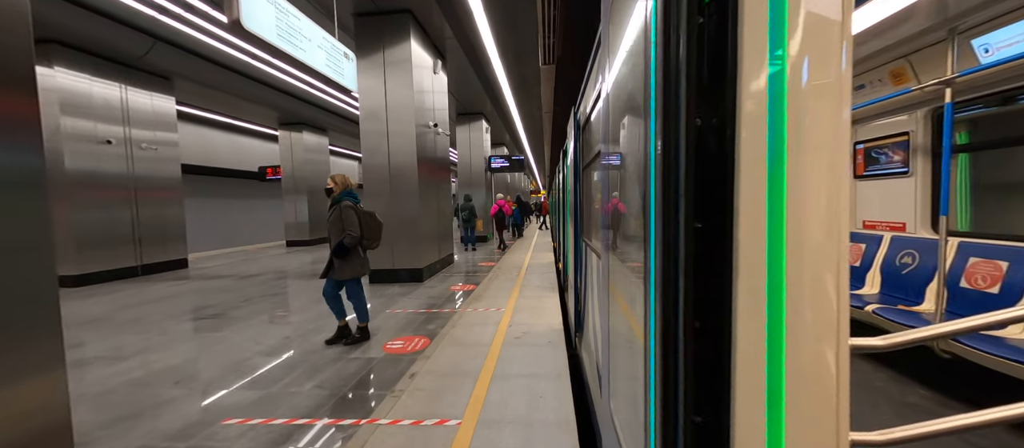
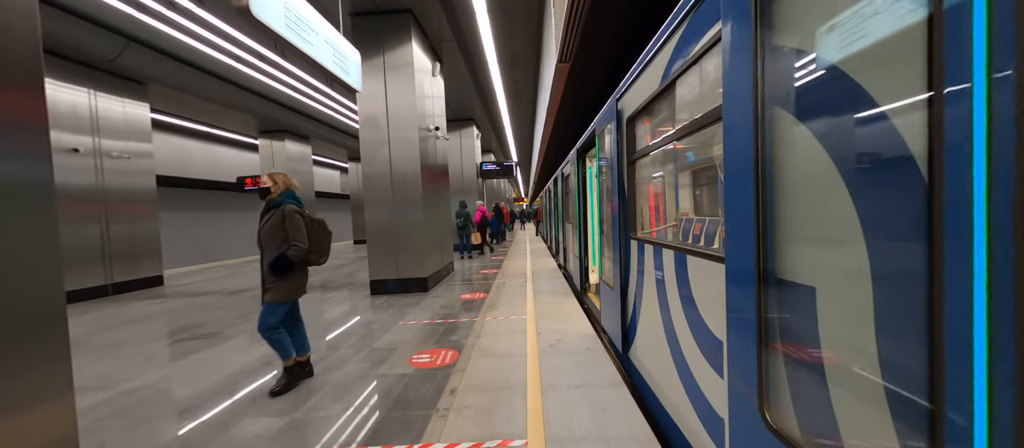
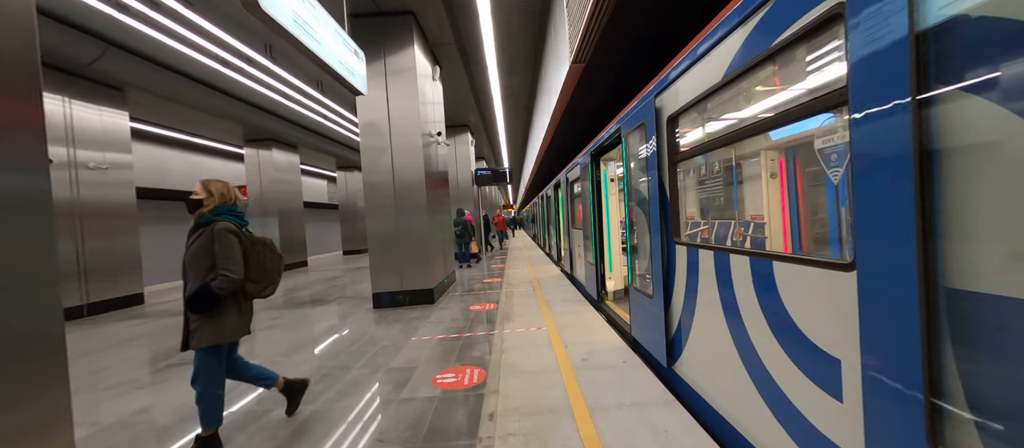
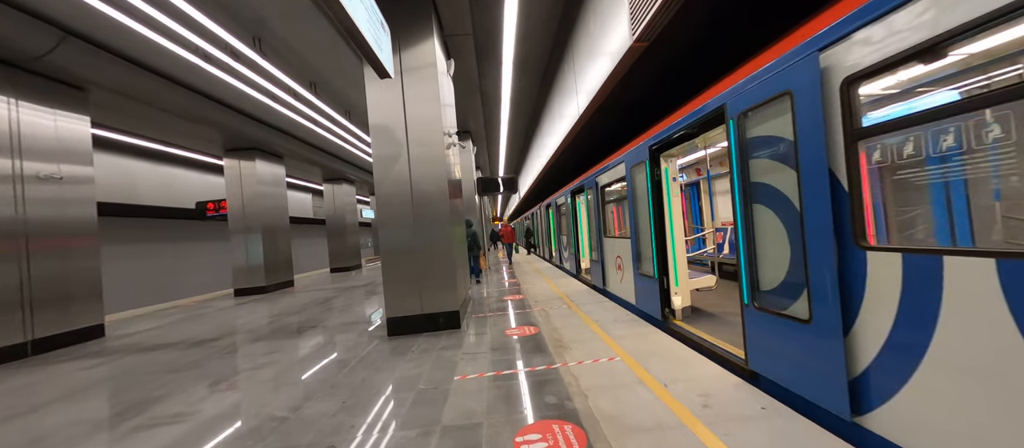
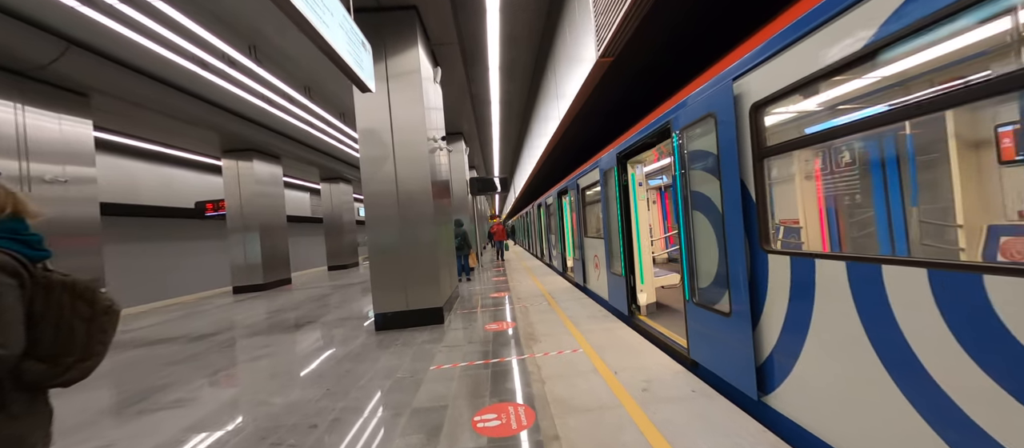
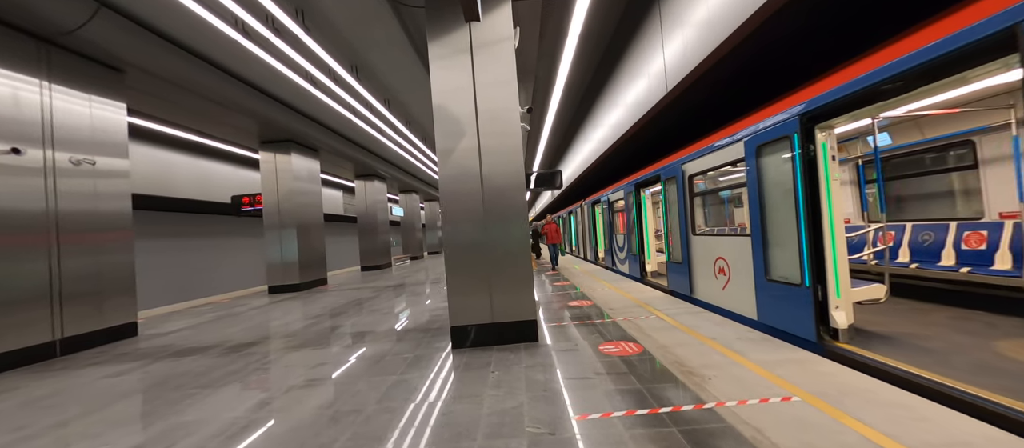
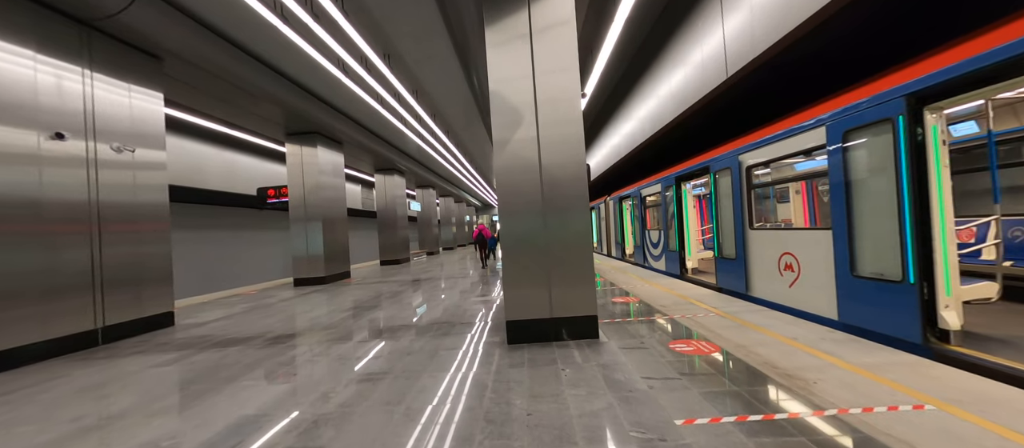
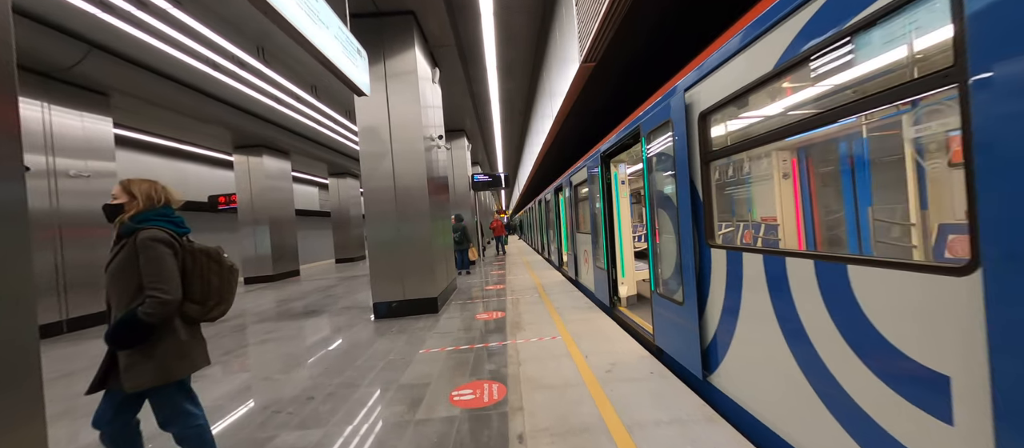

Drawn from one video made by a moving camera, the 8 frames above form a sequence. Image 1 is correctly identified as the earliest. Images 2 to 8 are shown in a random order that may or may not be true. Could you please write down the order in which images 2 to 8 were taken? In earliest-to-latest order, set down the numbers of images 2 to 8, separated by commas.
2, 3, 8, 5, 4, 6, 7
